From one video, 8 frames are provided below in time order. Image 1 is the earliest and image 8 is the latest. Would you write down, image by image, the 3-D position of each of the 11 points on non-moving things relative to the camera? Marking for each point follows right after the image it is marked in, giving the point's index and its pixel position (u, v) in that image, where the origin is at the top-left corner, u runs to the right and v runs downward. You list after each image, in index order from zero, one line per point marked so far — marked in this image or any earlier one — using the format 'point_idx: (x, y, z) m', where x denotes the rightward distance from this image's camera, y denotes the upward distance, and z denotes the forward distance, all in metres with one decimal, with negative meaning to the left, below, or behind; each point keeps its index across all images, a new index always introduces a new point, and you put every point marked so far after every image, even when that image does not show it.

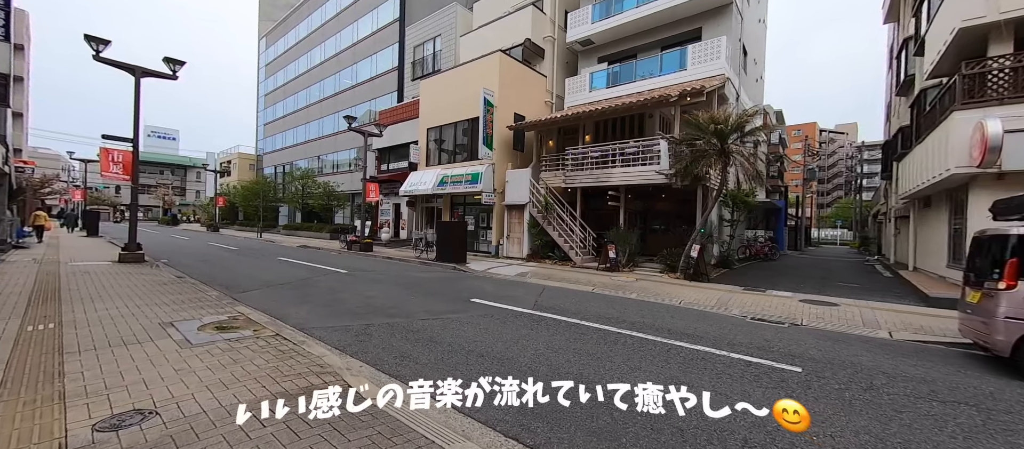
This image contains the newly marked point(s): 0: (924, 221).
0: (+13.7, +0.1, +11.9) m
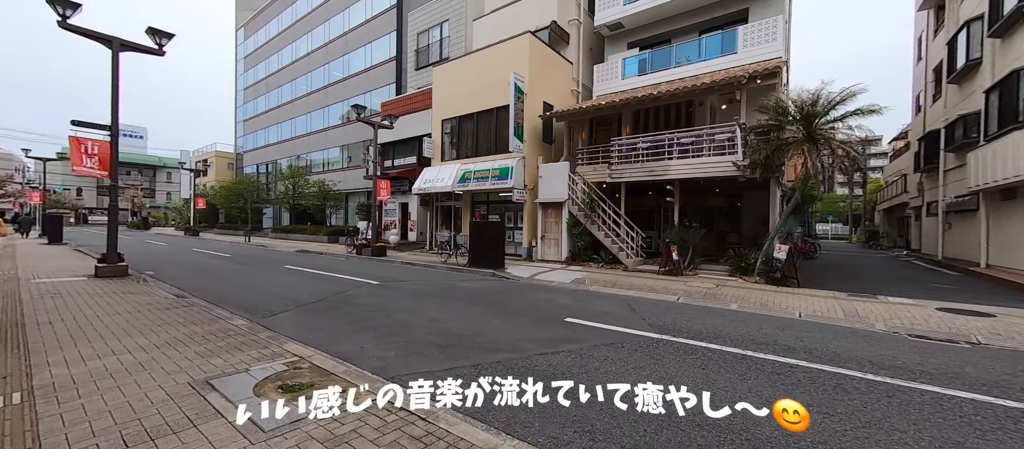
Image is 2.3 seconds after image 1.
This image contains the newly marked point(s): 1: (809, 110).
0: (+15.3, +0.3, +11.1) m
1: (+7.7, +3.0, +9.4) m
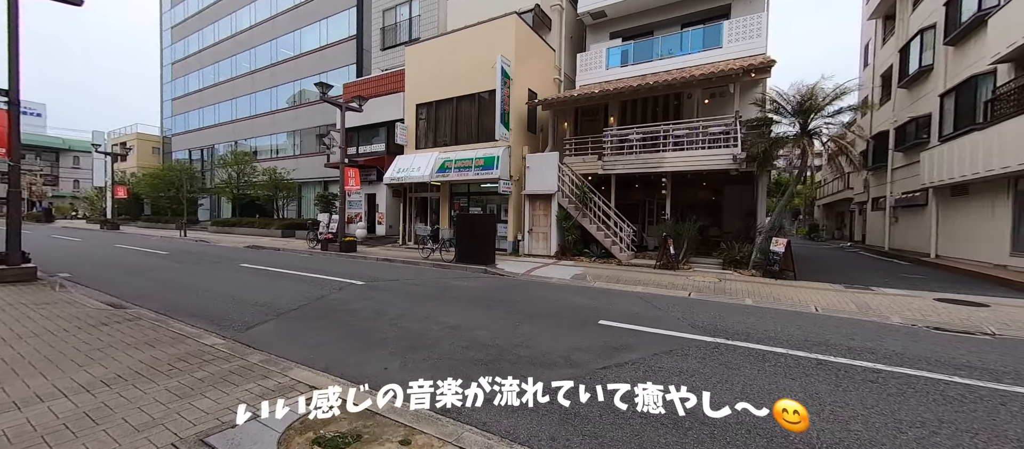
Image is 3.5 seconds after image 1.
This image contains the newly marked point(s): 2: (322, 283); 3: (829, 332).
0: (+15.0, +0.5, +12.2) m
1: (+7.8, +3.1, +9.5) m
2: (-4.4, -1.4, +8.4) m
3: (+4.7, -1.6, +5.3) m
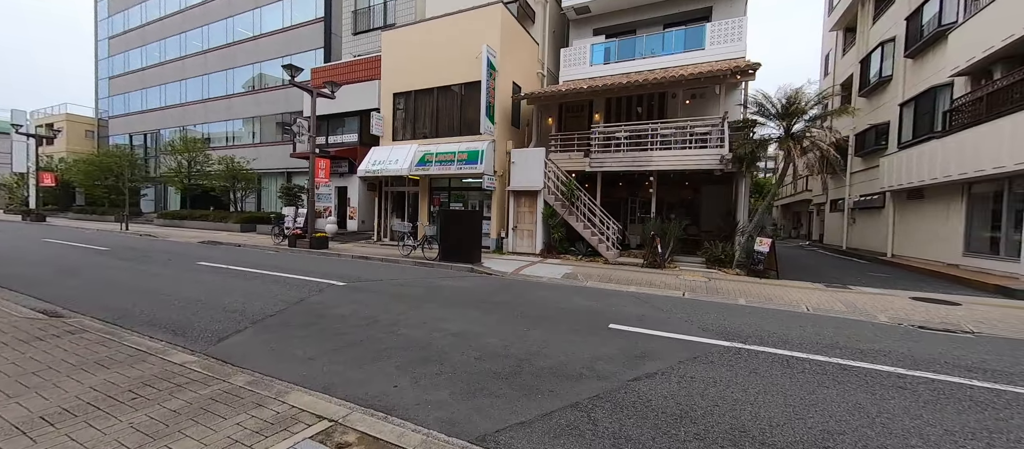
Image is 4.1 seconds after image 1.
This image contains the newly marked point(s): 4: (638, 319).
0: (+14.5, +0.4, +13.1) m
1: (+7.6, +3.1, +9.8) m
2: (-4.5, -1.3, +7.6) m
3: (+4.8, -1.6, +5.3) m
4: (+2.1, -1.5, +5.9) m
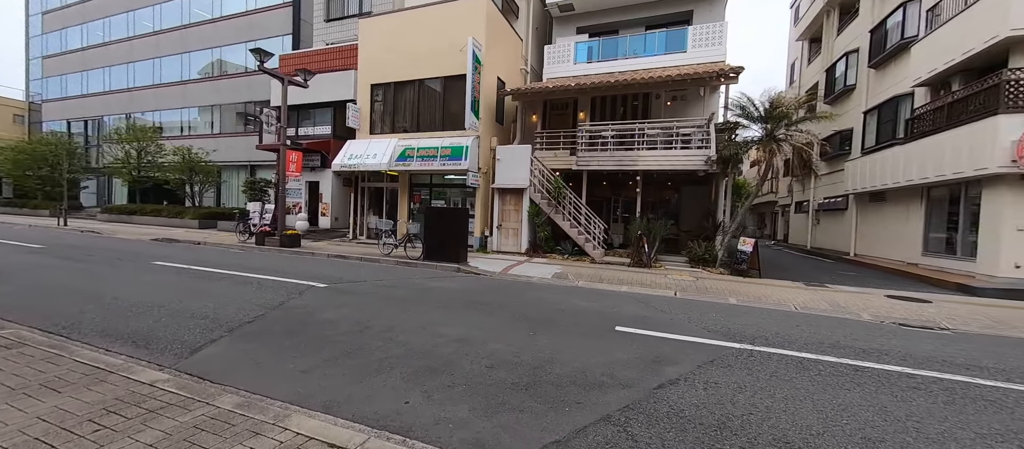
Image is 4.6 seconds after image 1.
0: (+14.0, +0.4, +13.9) m
1: (+7.3, +3.1, +10.1) m
2: (-4.6, -1.2, +7.0) m
3: (+4.8, -1.6, +5.4) m
4: (+2.1, -1.5, +5.8) m
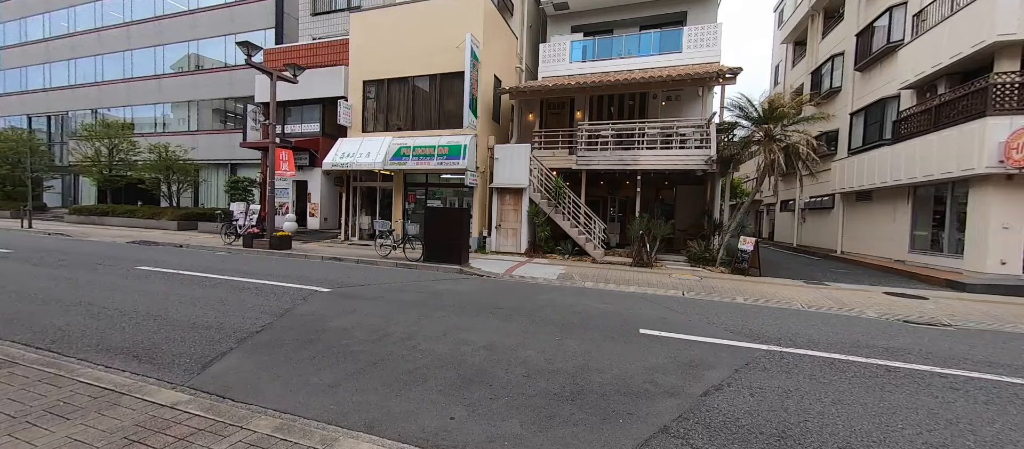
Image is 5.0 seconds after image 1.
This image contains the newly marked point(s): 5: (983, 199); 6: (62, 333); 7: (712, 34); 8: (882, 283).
0: (+13.9, +0.5, +14.3) m
1: (+7.4, +3.1, +10.2) m
2: (-4.4, -1.2, +6.7) m
3: (+5.1, -1.6, +5.5) m
4: (+2.4, -1.5, +5.7) m
5: (+12.1, +0.7, +9.3) m
6: (-5.4, -1.3, +4.4) m
7: (+7.9, +7.5, +14.4) m
8: (+9.8, -1.6, +9.6) m
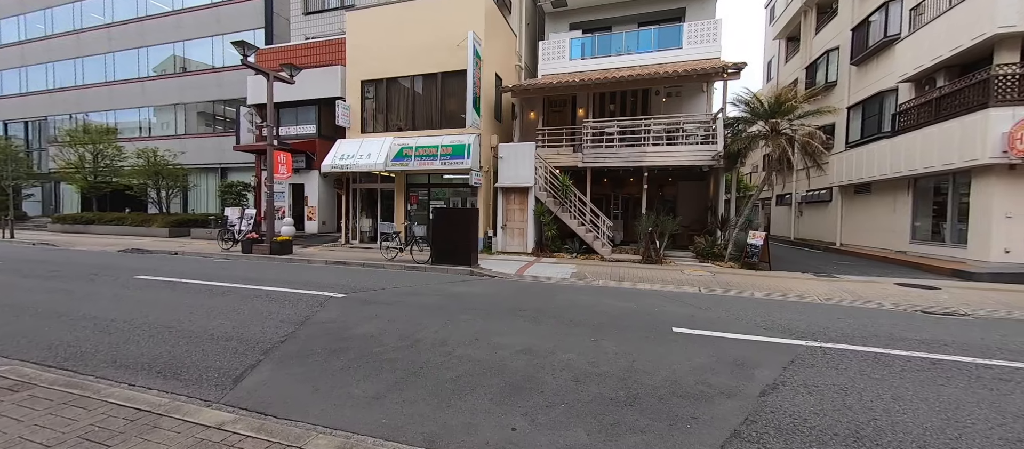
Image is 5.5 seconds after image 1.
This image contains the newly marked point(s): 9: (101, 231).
0: (+14.0, +0.8, +14.5) m
1: (+7.6, +3.3, +10.3) m
2: (-4.0, -1.3, +6.4) m
3: (+5.6, -1.5, +5.5) m
4: (+2.8, -1.5, +5.6) m
5: (+12.4, +0.9, +9.5) m
6: (-5.0, -1.4, +4.1) m
7: (+7.9, +7.7, +14.4) m
8: (+10.1, -1.3, +9.7) m
9: (-22.3, -0.3, +19.6) m
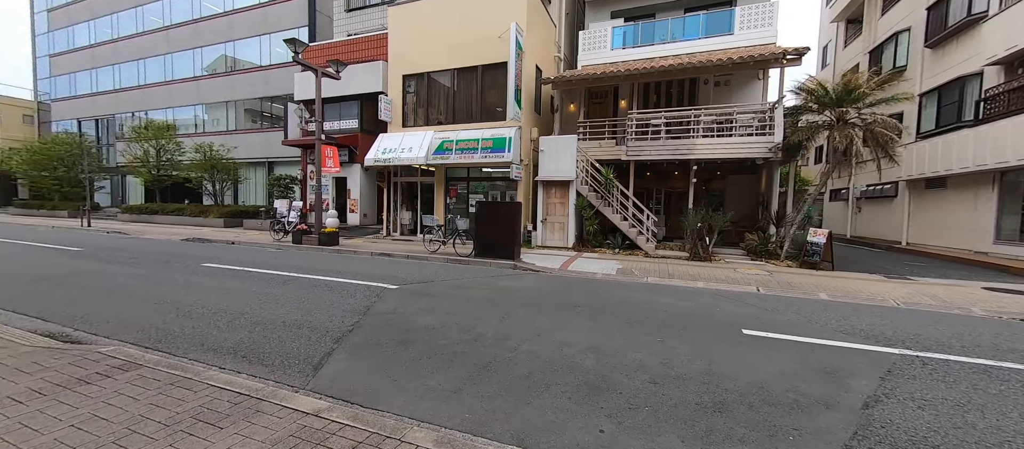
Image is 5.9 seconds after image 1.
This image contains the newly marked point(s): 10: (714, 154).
0: (+15.6, +0.9, +13.3) m
1: (+8.8, +3.4, +9.5) m
2: (-3.1, -1.2, +6.6) m
3: (+6.4, -1.5, +5.0) m
4: (+3.6, -1.4, +5.3) m
5: (+13.5, +0.9, +8.4) m
6: (-4.2, -1.3, +4.4) m
7: (+9.5, +7.9, +13.5) m
8: (+11.3, -1.3, +8.8) m
9: (-20.3, +0.2, +21.0) m
10: (+6.2, +2.2, +11.1) m
